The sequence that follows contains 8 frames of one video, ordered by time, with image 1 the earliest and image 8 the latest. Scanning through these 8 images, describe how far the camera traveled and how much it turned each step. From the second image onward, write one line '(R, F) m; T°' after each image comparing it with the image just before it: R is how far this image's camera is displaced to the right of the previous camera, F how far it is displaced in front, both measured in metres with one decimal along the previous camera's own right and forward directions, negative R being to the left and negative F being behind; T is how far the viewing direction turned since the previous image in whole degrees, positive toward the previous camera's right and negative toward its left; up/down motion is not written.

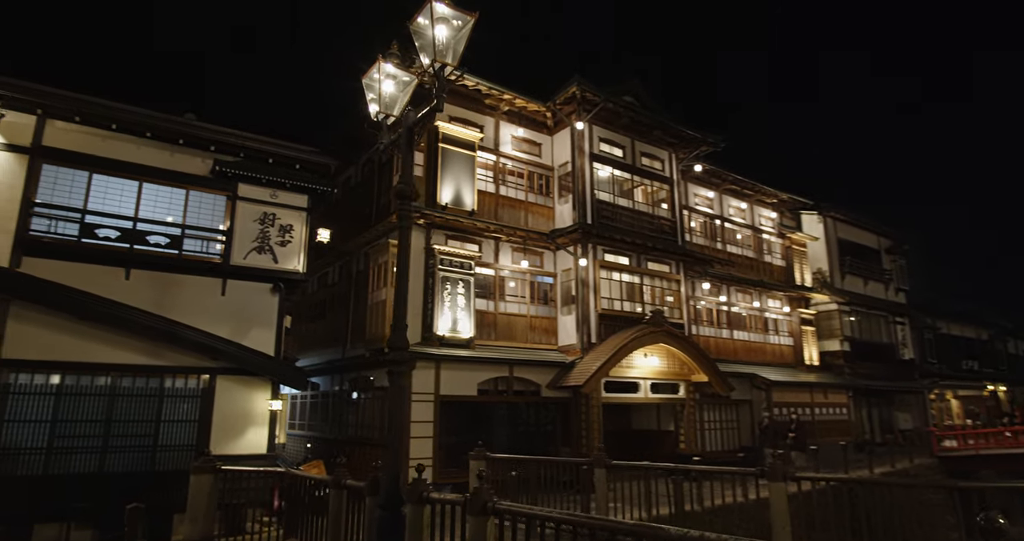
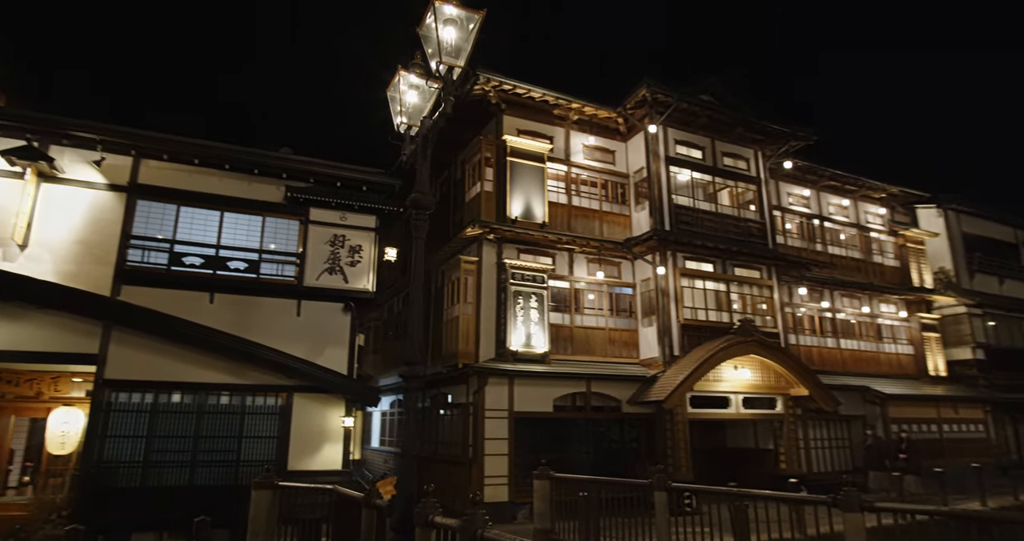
(+0.8, +0.4) m; -9°
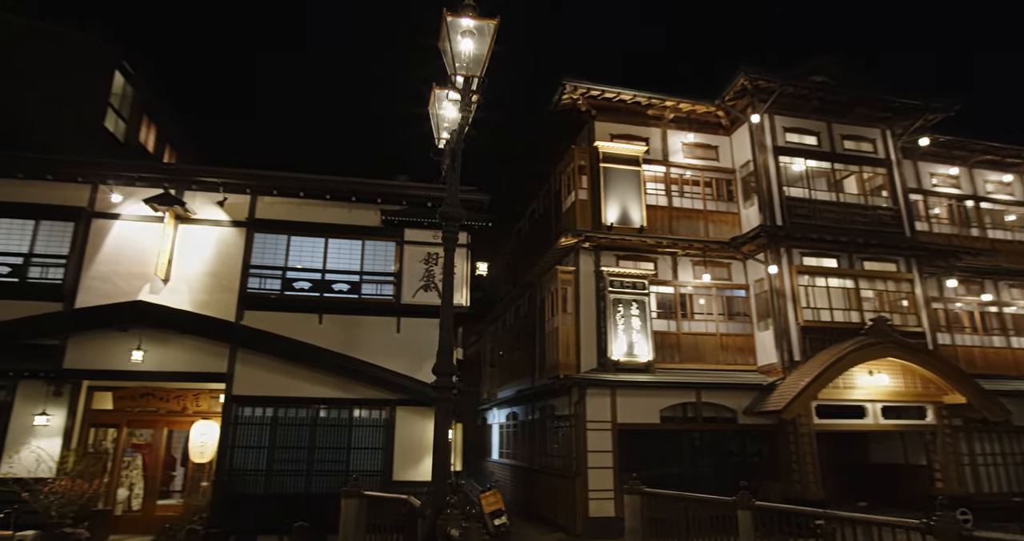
(+1.0, +0.2) m; -13°
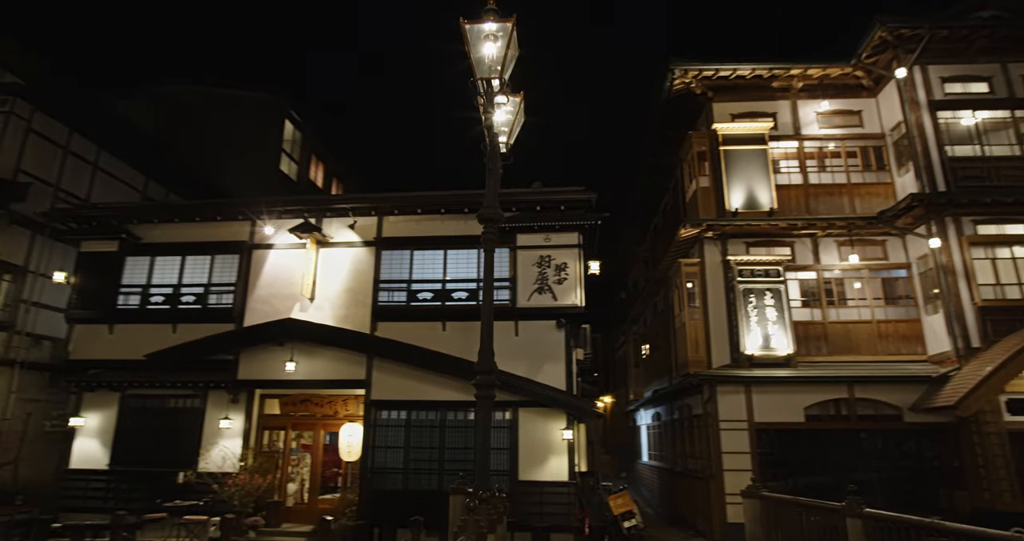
(+1.3, +0.1) m; -15°
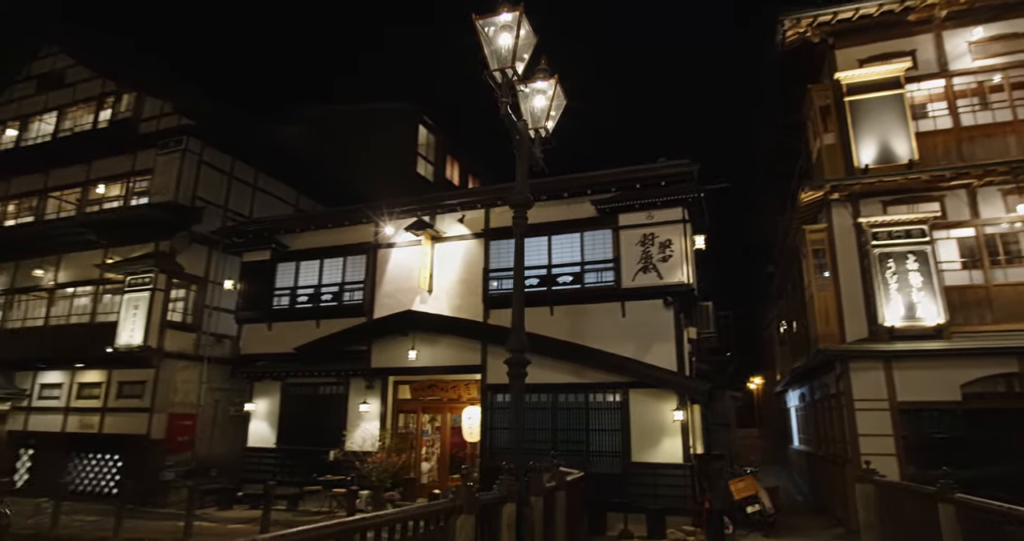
(+1.3, 0.0) m; -15°
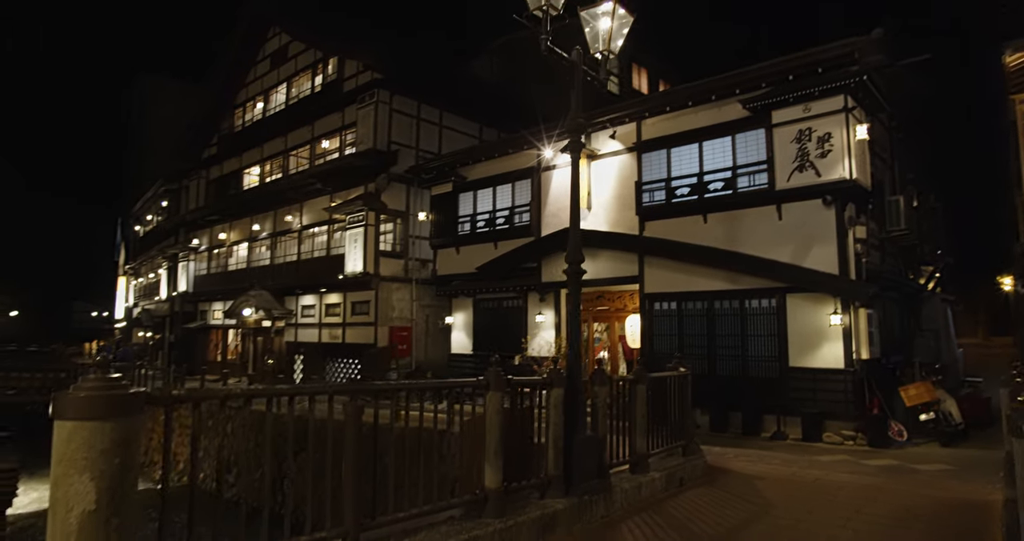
(+1.7, -0.6) m; -20°
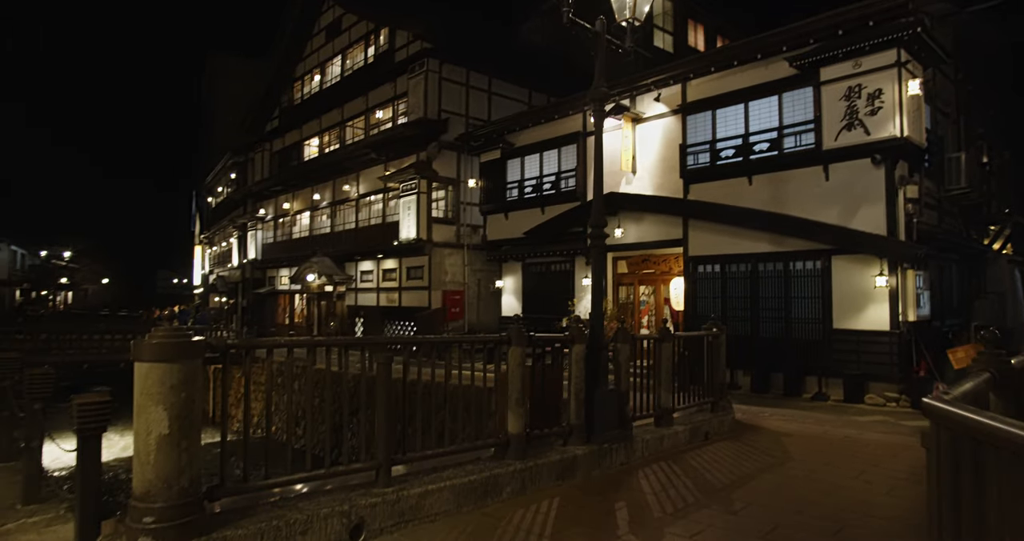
(+0.4, -0.4) m; -5°
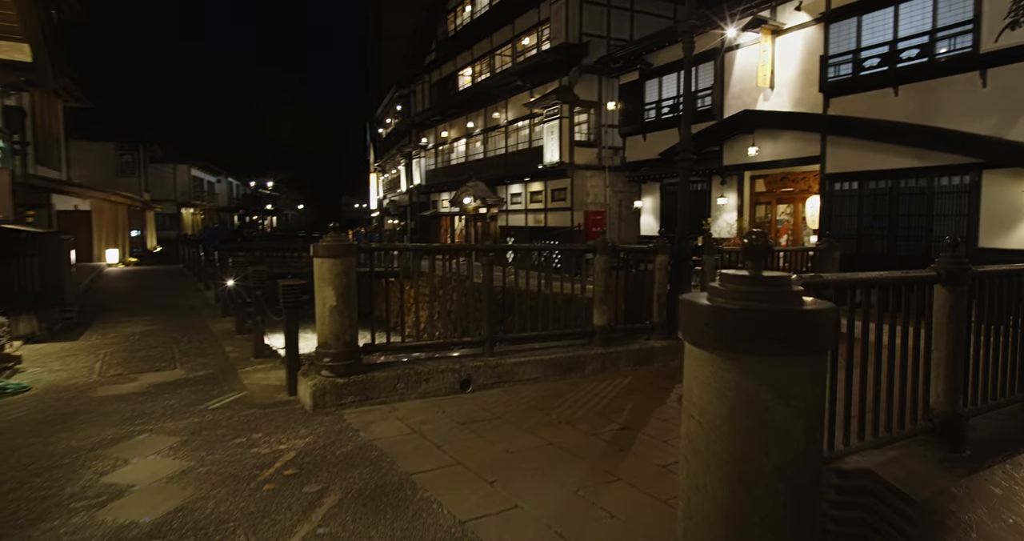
(+0.9, -1.3) m; -15°
